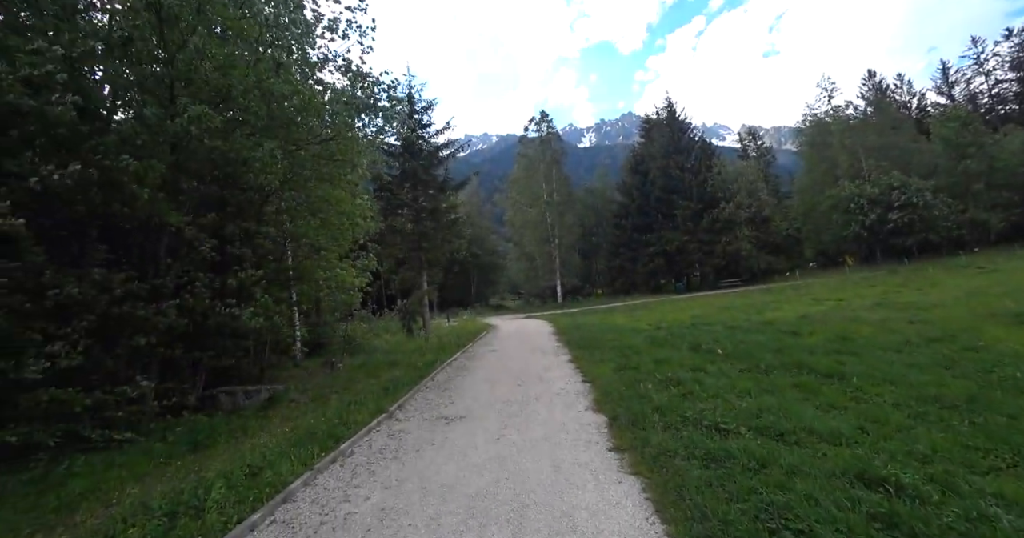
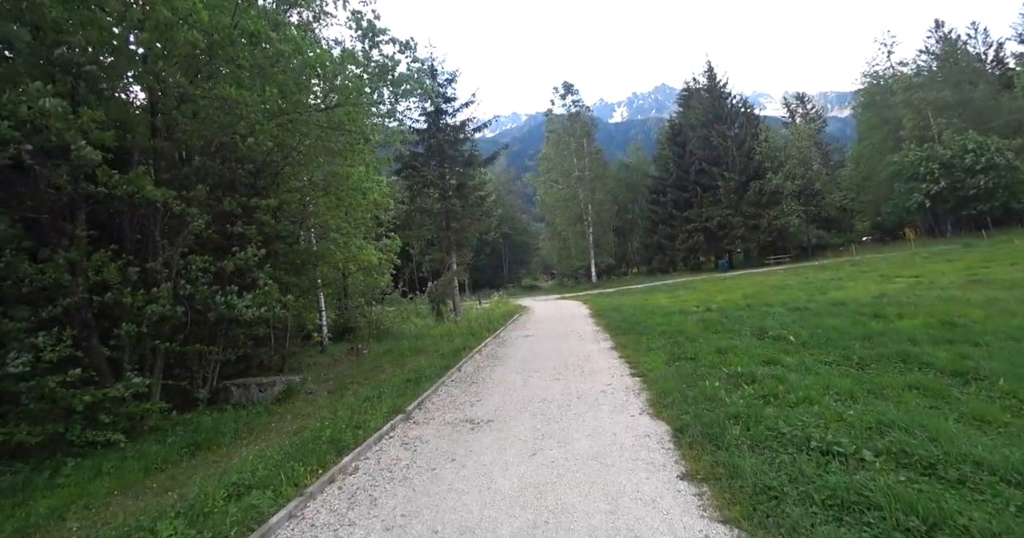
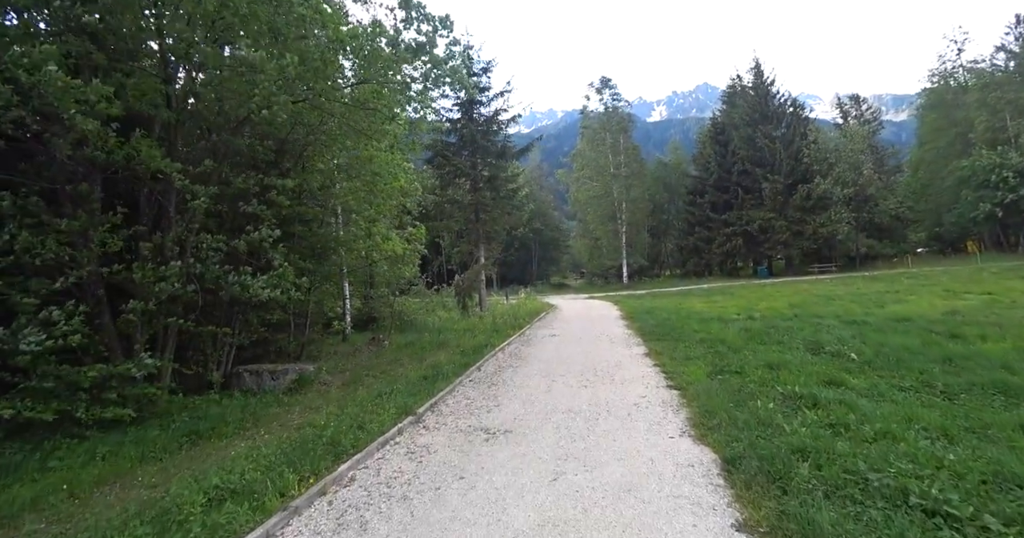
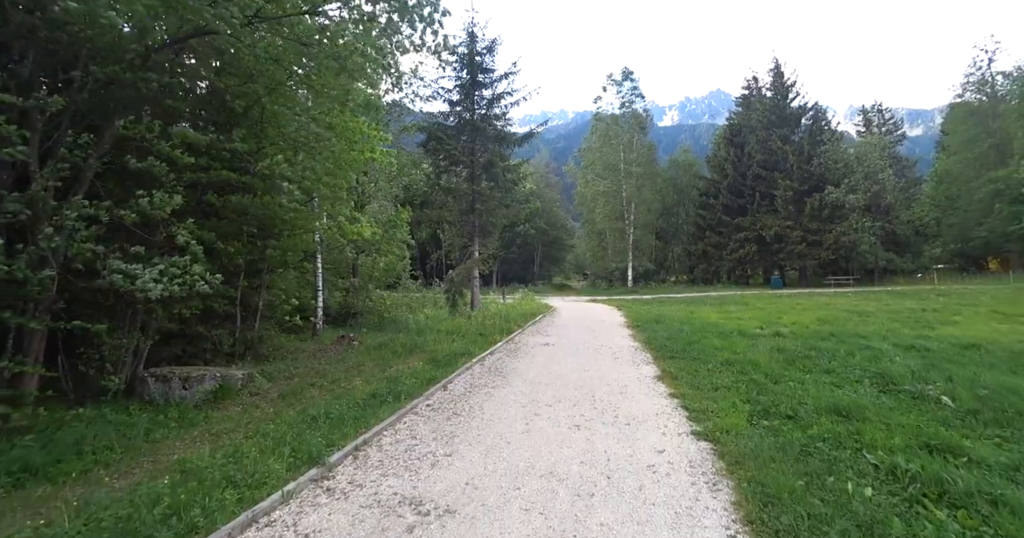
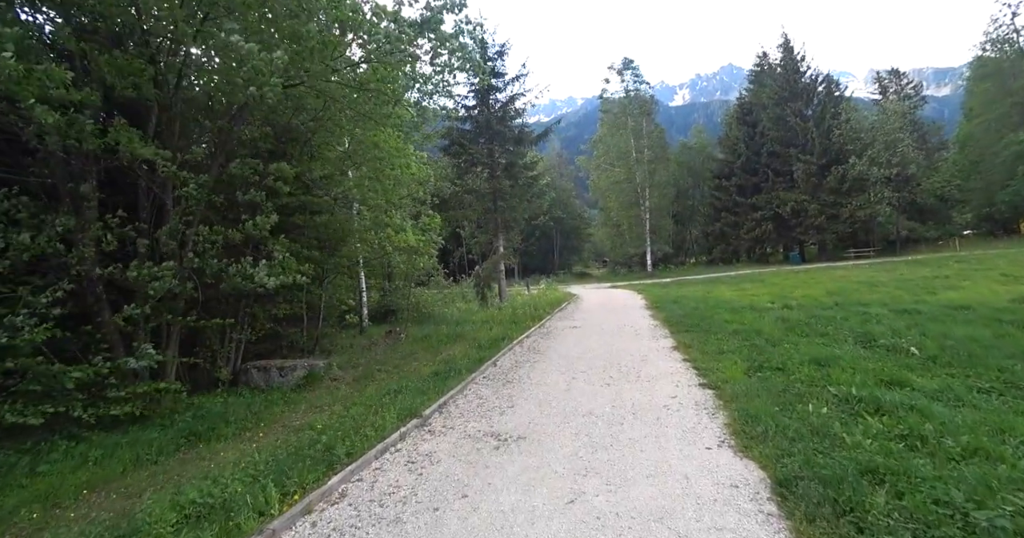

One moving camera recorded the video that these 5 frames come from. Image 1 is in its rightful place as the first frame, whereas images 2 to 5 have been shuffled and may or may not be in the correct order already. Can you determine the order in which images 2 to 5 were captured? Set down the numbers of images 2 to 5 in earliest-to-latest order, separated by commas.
2, 3, 5, 4
